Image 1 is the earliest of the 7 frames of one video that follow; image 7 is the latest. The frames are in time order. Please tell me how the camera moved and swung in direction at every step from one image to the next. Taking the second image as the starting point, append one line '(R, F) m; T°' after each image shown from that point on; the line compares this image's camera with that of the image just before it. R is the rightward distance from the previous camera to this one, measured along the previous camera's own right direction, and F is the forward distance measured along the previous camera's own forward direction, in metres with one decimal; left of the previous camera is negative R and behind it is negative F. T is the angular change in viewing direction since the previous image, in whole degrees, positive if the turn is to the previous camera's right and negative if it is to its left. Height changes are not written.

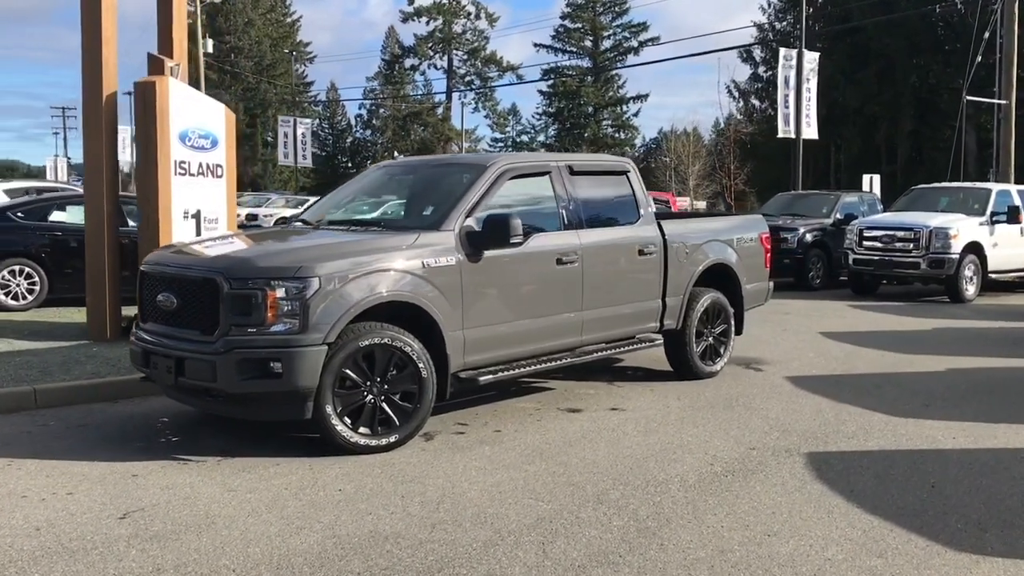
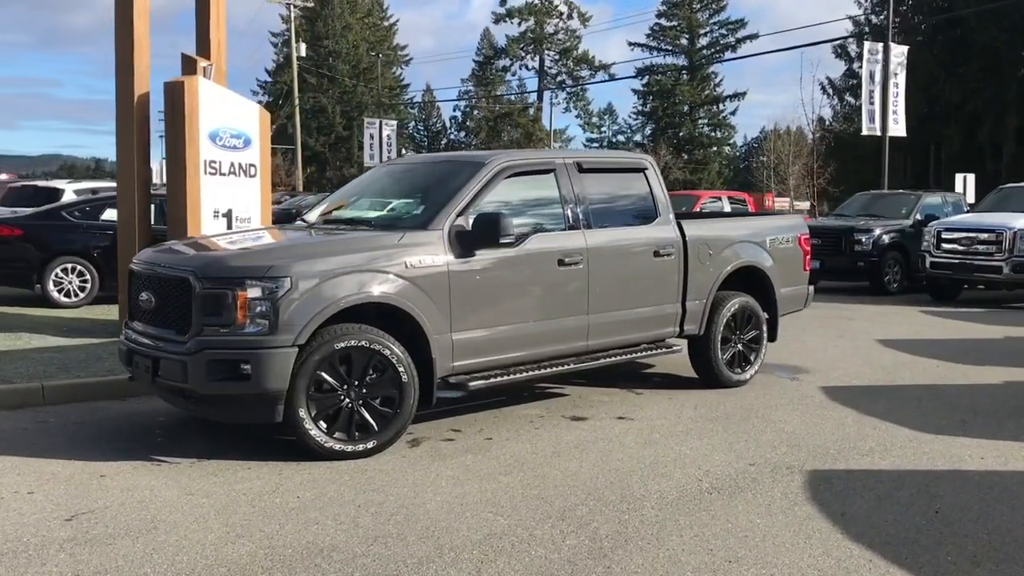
(+0.7, +0.3) m; -6°
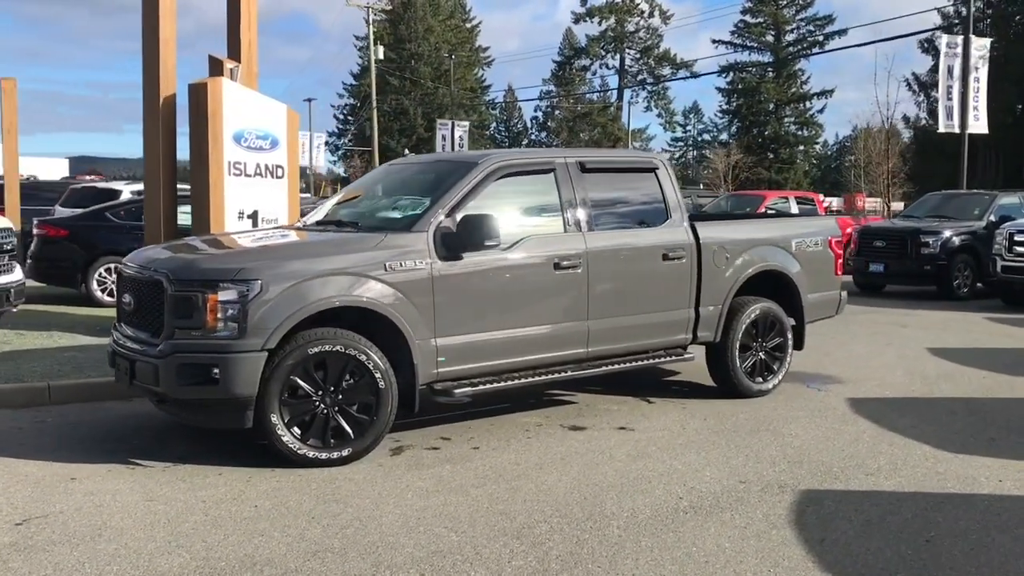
(+0.6, +0.2) m; -5°
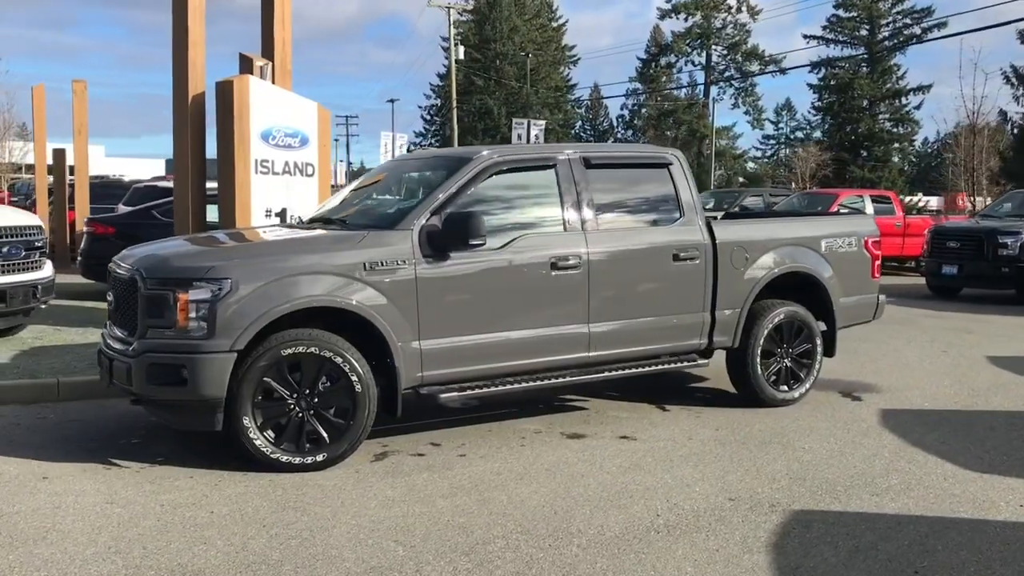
(+0.6, +0.3) m; -5°
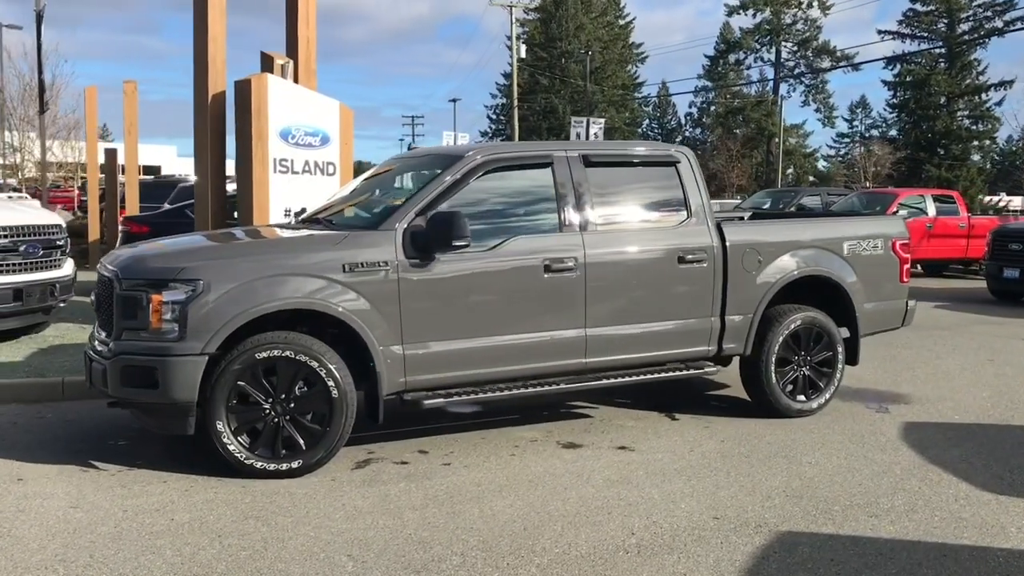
(+0.5, +0.2) m; -4°
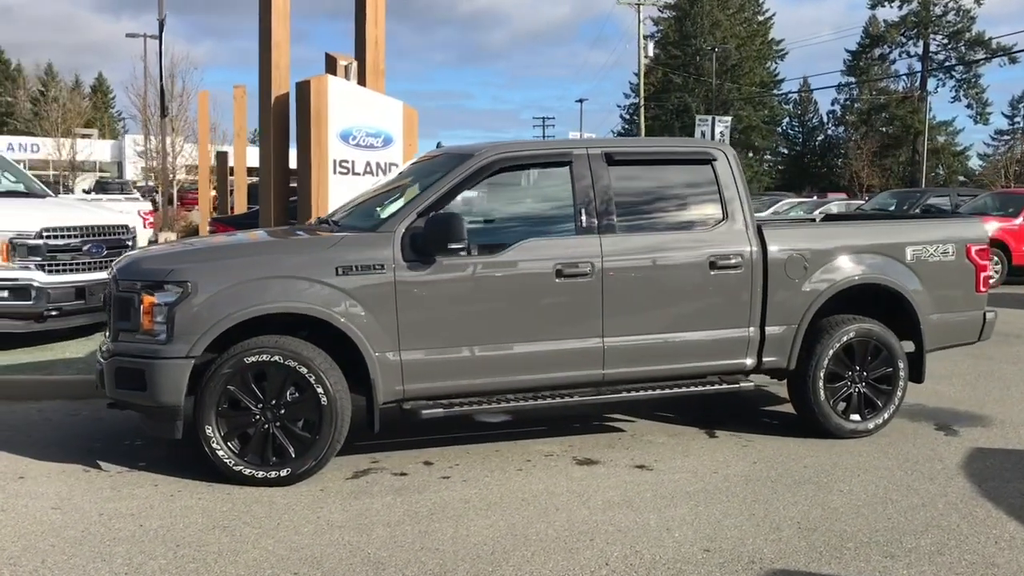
(+0.7, +0.4) m; -8°
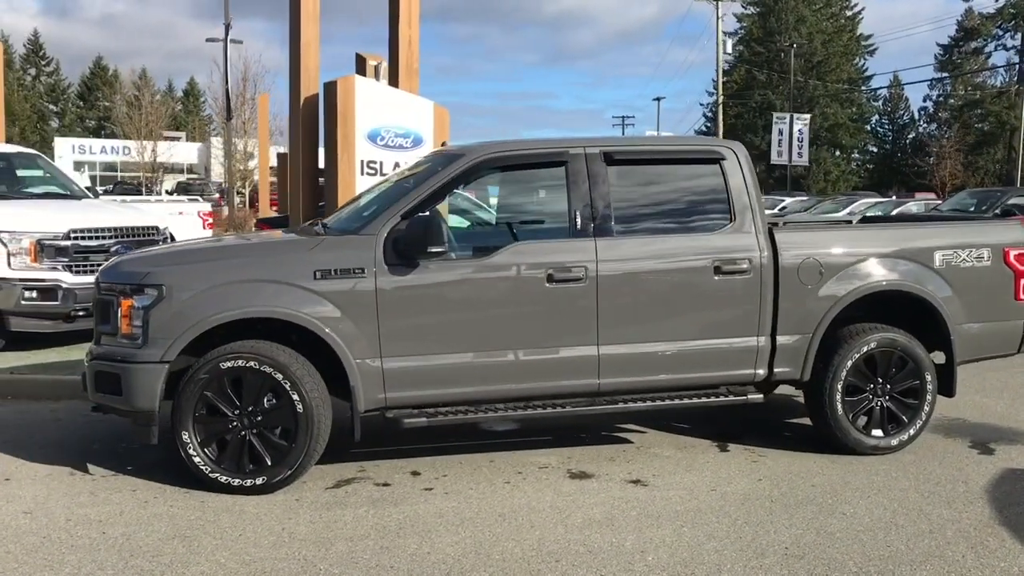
(+0.5, +0.2) m; -5°
